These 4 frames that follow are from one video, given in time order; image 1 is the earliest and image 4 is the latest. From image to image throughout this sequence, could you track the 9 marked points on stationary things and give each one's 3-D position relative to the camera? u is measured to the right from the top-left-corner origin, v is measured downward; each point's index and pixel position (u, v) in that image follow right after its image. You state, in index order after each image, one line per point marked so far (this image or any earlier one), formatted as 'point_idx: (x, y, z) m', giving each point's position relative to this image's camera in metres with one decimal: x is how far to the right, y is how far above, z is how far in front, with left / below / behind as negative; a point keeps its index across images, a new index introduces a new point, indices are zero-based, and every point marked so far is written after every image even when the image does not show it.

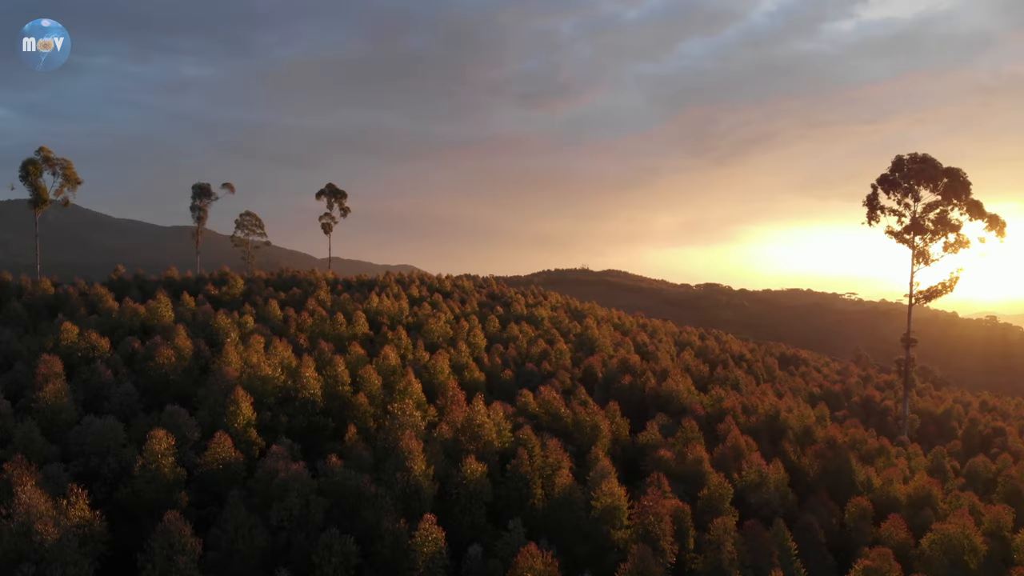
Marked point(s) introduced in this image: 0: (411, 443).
0: (-2.4, -3.7, +13.3) m
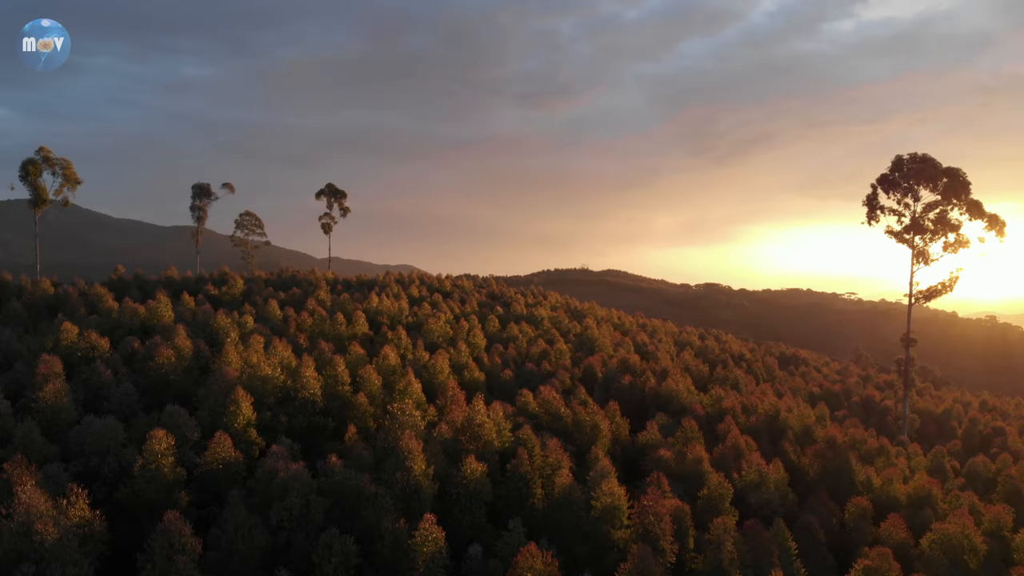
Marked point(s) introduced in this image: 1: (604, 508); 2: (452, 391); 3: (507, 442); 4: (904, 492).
0: (-2.4, -3.7, +13.3) m
1: (+2.2, -5.3, +13.3) m
2: (-2.1, -3.6, +19.8) m
3: (-0.1, -4.3, +15.6) m
4: (+13.9, -7.2, +19.8) m
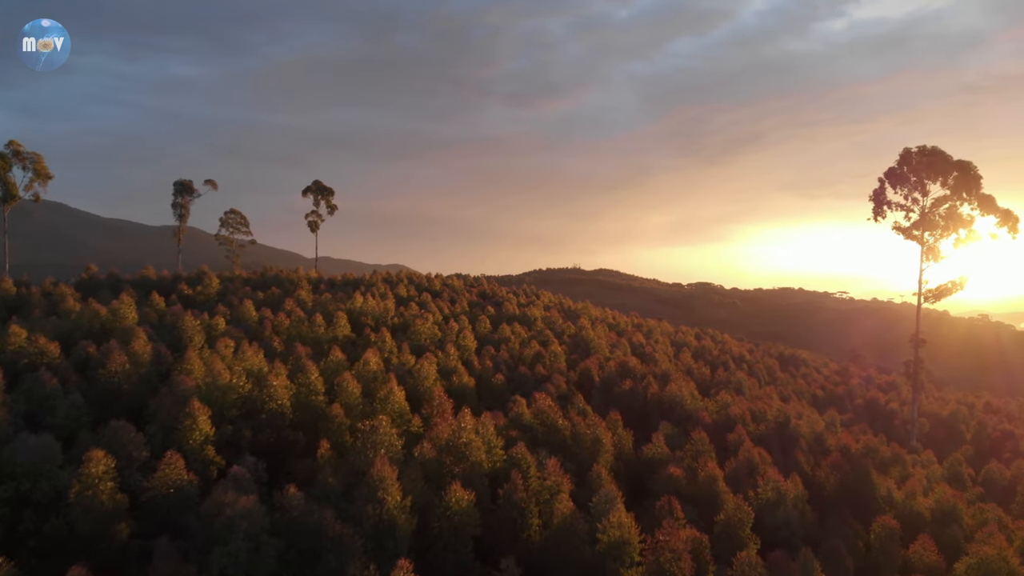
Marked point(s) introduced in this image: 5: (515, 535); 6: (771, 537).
0: (-2.6, -3.7, +11.5) m
1: (+2.0, -5.2, +11.6) m
2: (-2.4, -3.6, +17.9) m
3: (-0.3, -4.3, +13.8) m
4: (+13.6, -7.1, +18.3) m
5: (+0.1, -5.3, +12.0) m
6: (+7.0, -6.6, +14.9) m
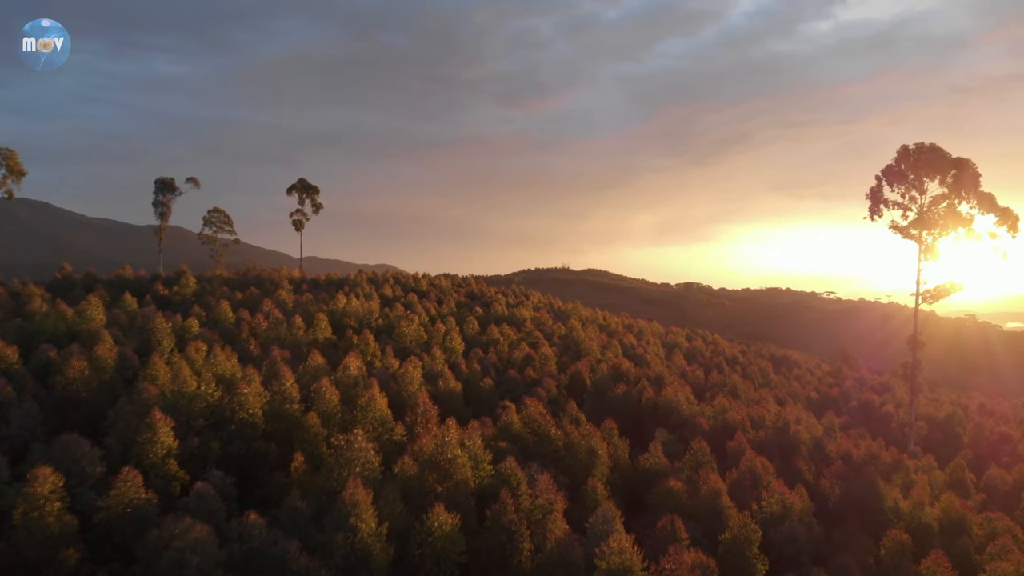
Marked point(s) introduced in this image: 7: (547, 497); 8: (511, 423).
0: (-2.8, -3.7, +10.4) m
1: (+1.8, -5.2, +10.5) m
2: (-2.7, -3.6, +16.8) m
3: (-0.6, -4.3, +12.8) m
4: (+13.3, -7.2, +17.5) m
5: (-0.1, -5.3, +10.9) m
6: (+6.7, -6.7, +14.0) m
7: (+0.8, -4.5, +12.0) m
8: (0.0, -3.8, +15.8) m
